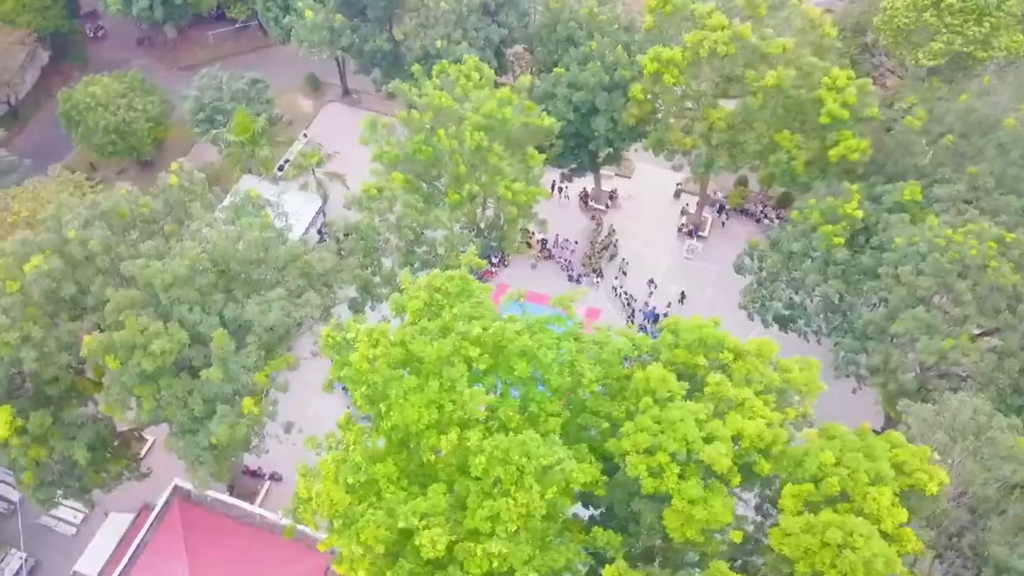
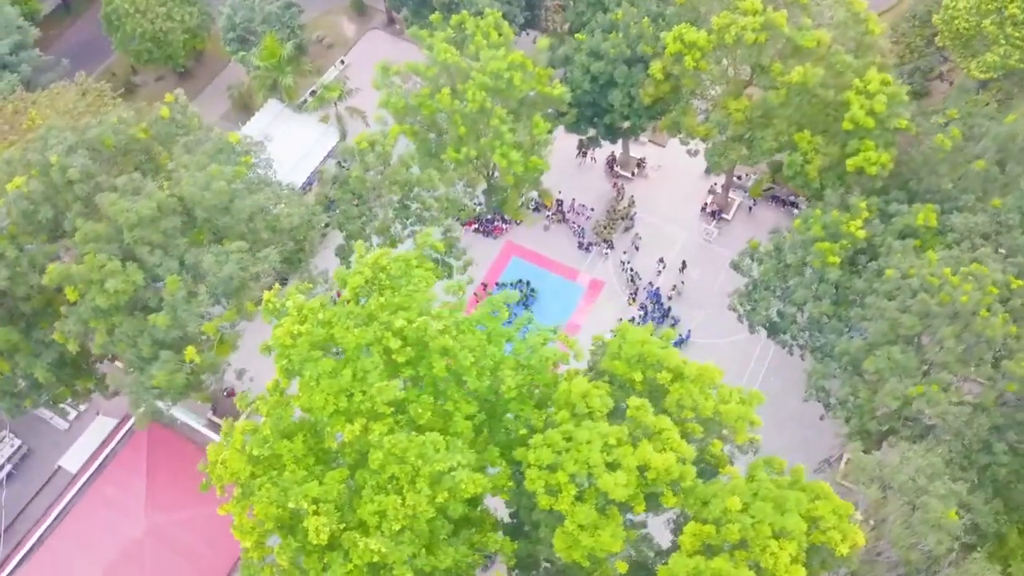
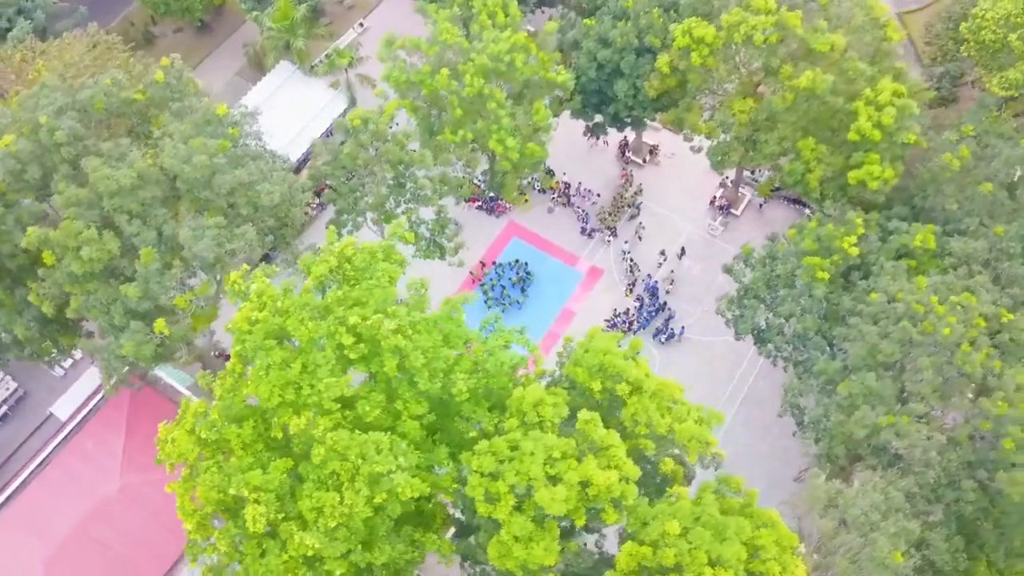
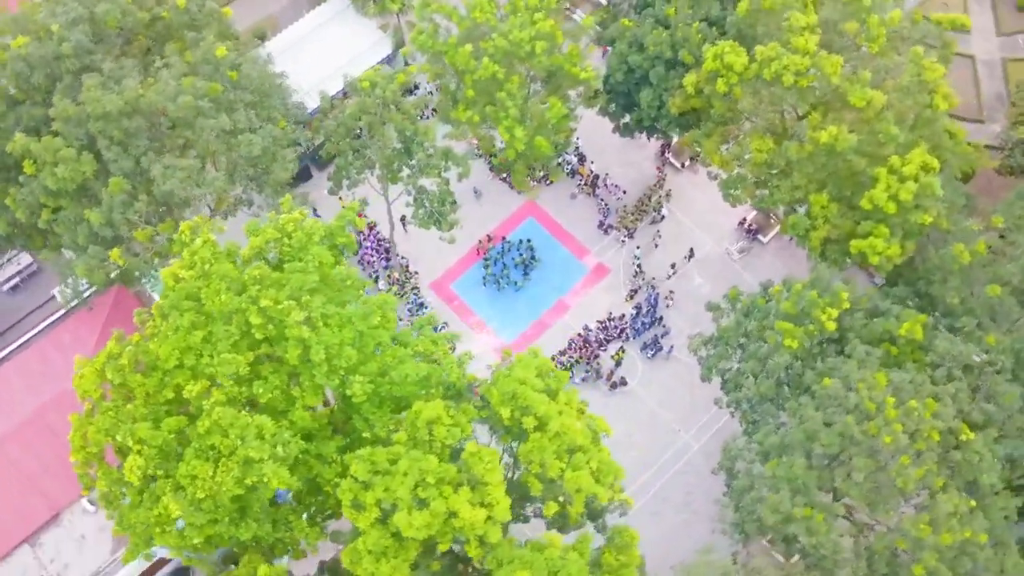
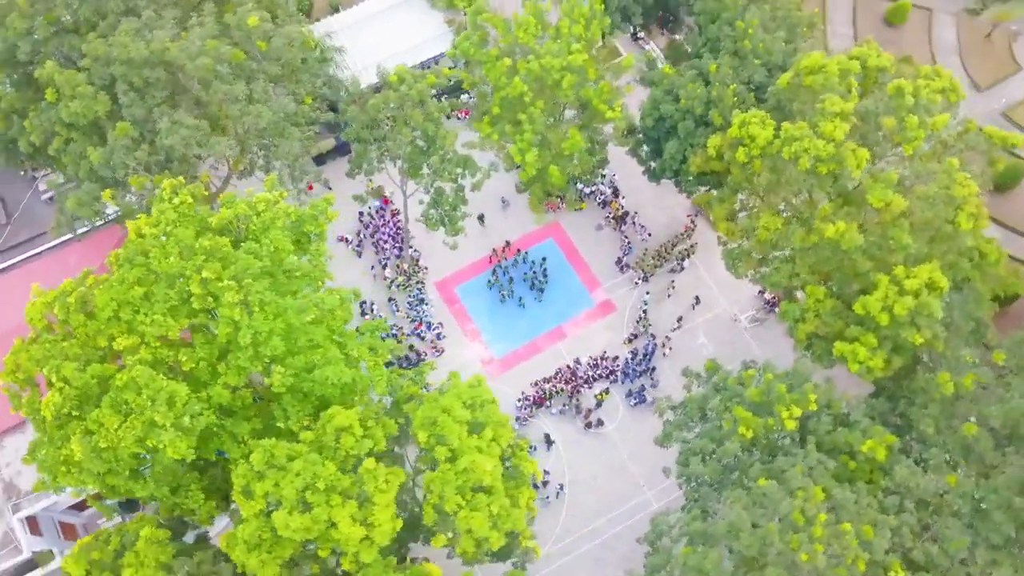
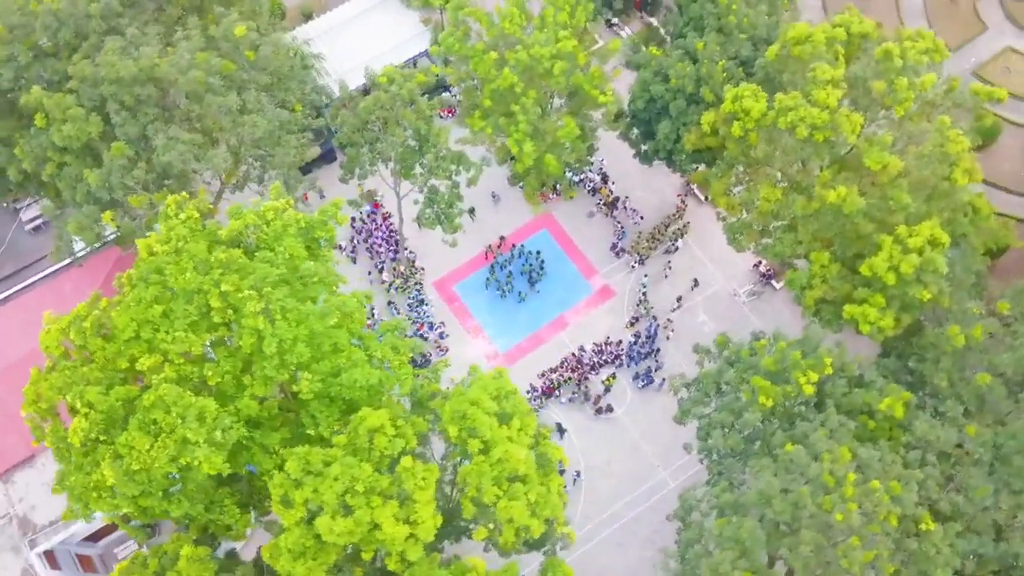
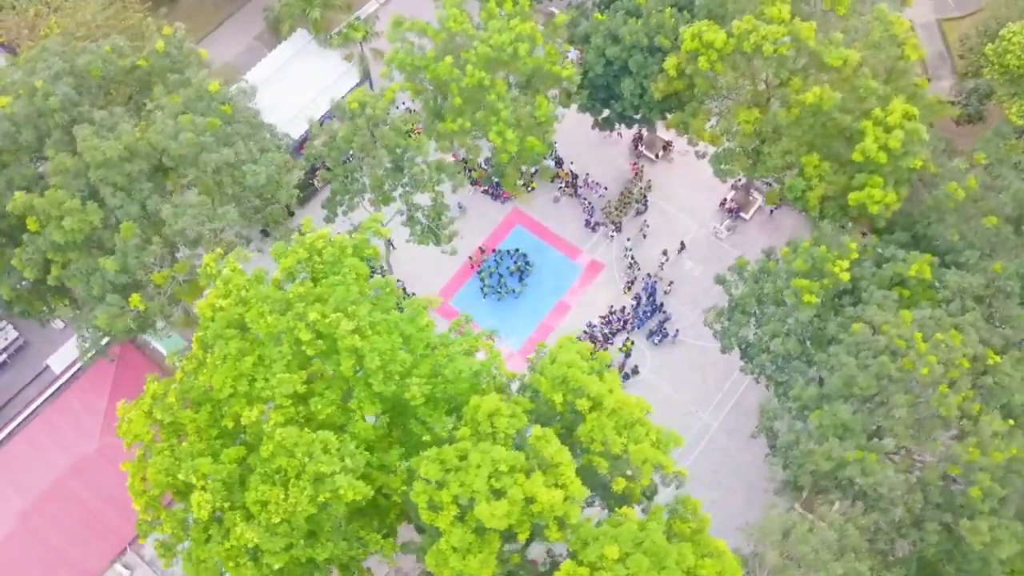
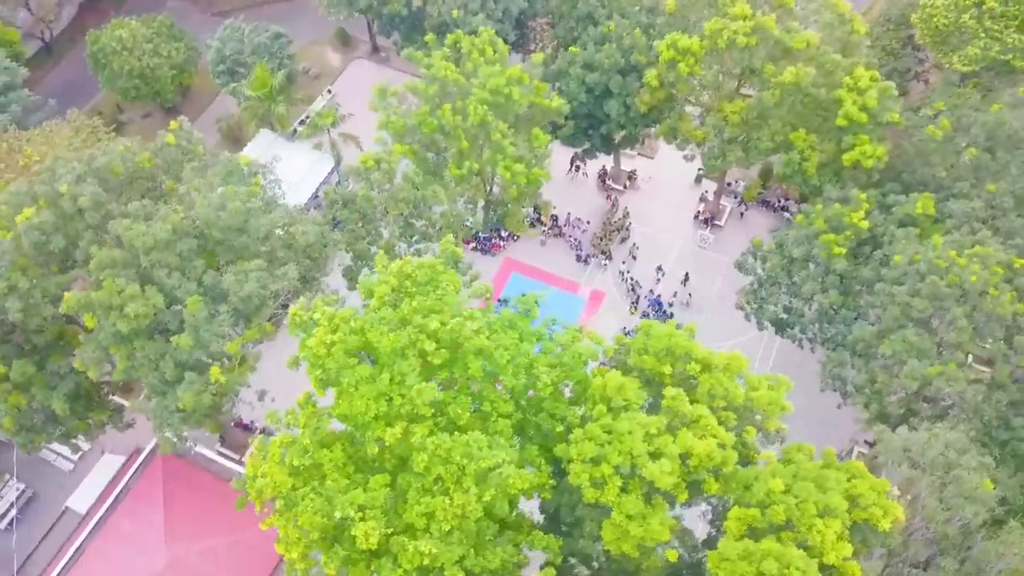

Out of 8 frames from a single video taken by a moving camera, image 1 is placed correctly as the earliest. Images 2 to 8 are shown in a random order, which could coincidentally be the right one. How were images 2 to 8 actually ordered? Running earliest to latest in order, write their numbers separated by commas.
8, 2, 3, 7, 4, 6, 5
